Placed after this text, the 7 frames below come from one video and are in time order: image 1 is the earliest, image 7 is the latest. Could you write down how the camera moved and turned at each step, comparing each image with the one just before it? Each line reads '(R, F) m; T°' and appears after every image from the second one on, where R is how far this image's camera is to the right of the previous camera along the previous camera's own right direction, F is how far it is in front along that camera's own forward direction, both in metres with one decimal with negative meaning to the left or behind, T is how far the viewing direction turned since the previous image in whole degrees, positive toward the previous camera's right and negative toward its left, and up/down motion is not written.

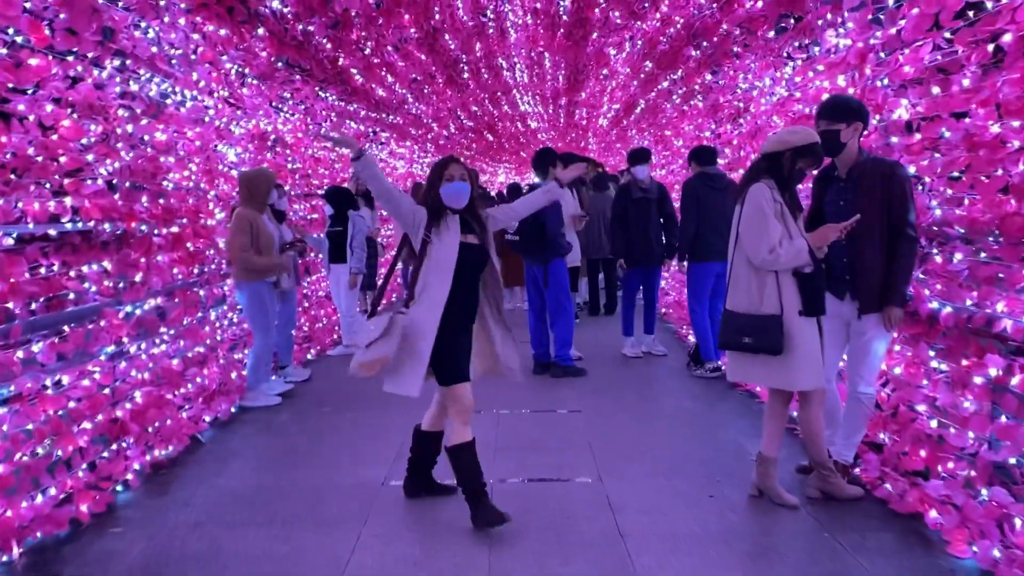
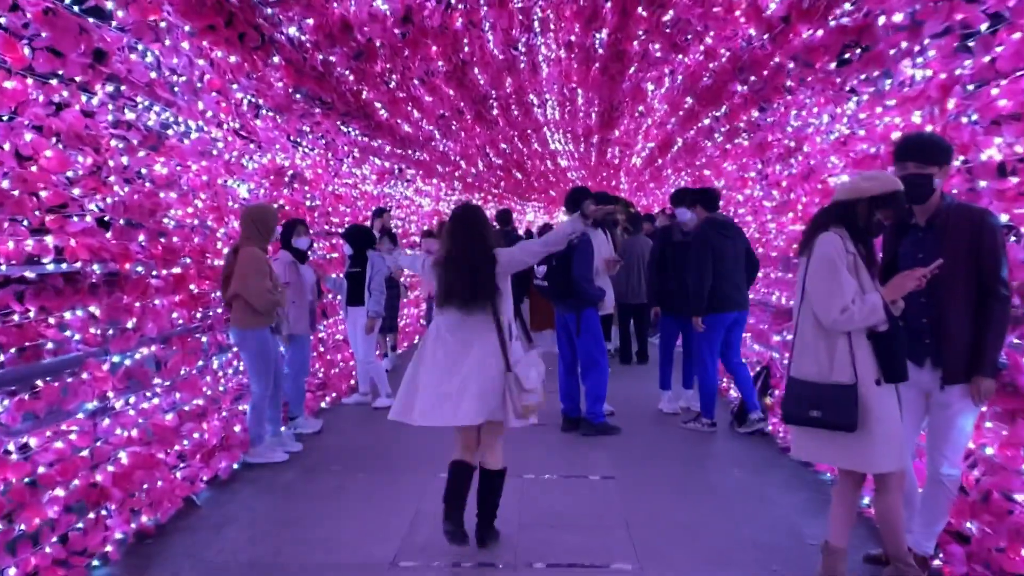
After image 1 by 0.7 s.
(0.0, +0.4) m; -2°
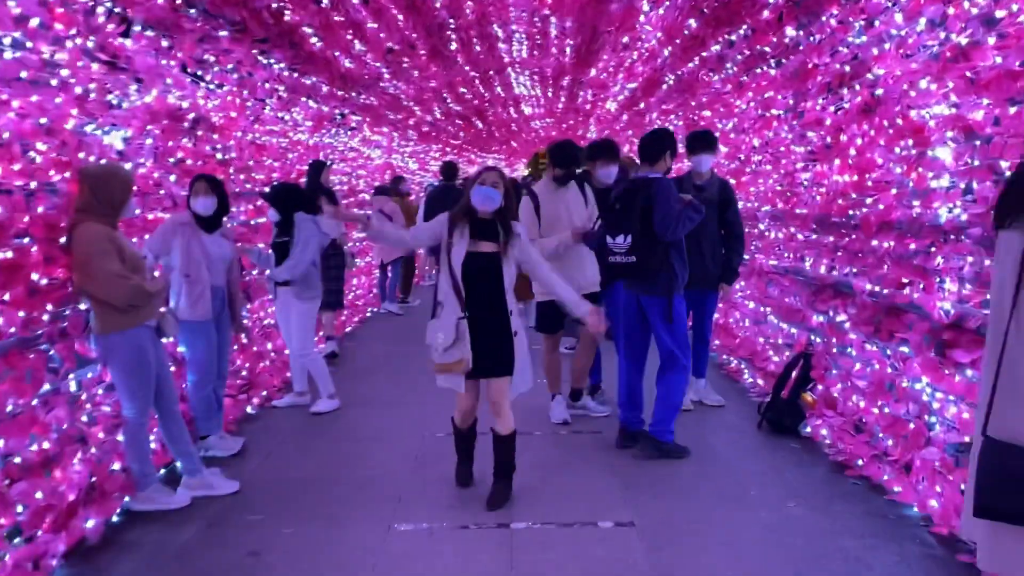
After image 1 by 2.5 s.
(-0.1, +1.3) m; +3°
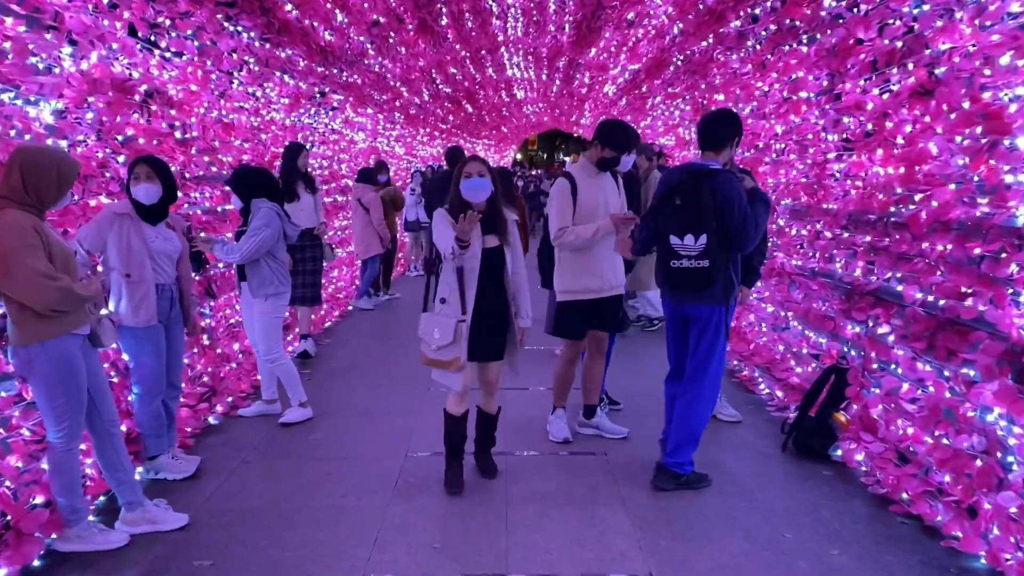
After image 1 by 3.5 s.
(0.0, +0.6) m; +1°
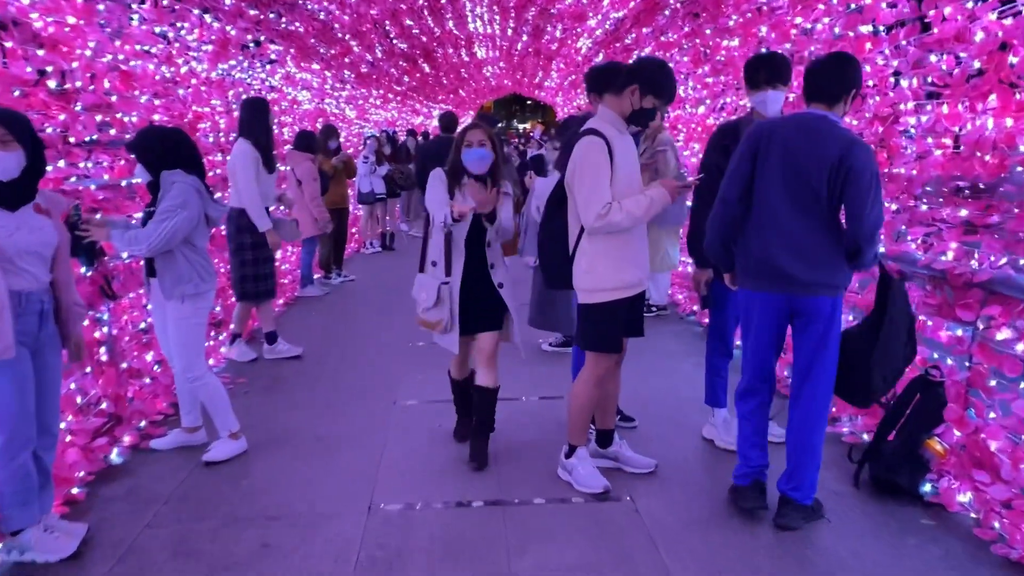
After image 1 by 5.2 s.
(-0.1, +1.1) m; +3°
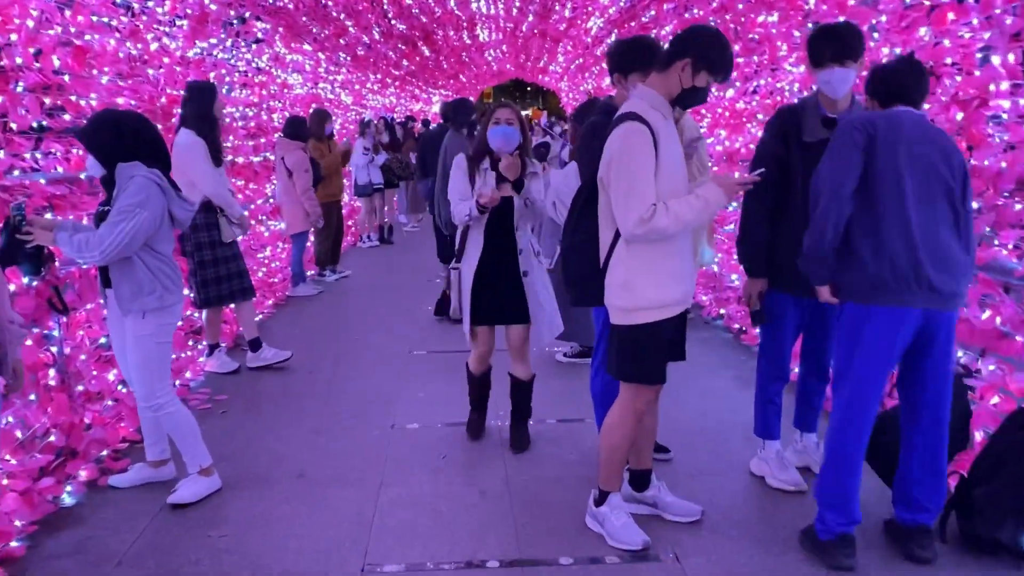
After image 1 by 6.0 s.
(-0.1, +0.6) m; 0°
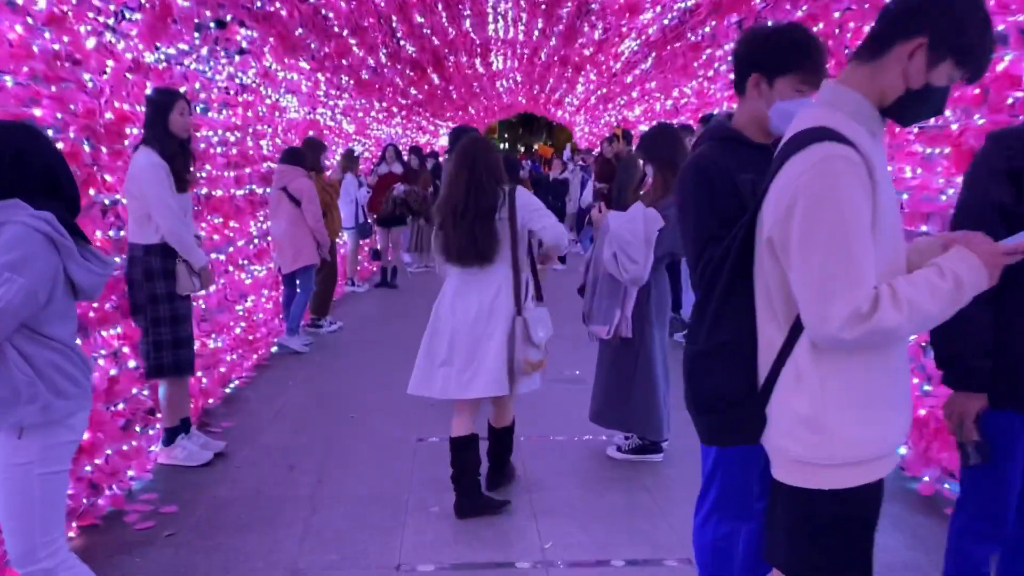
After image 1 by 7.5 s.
(-0.2, +1.1) m; 0°
